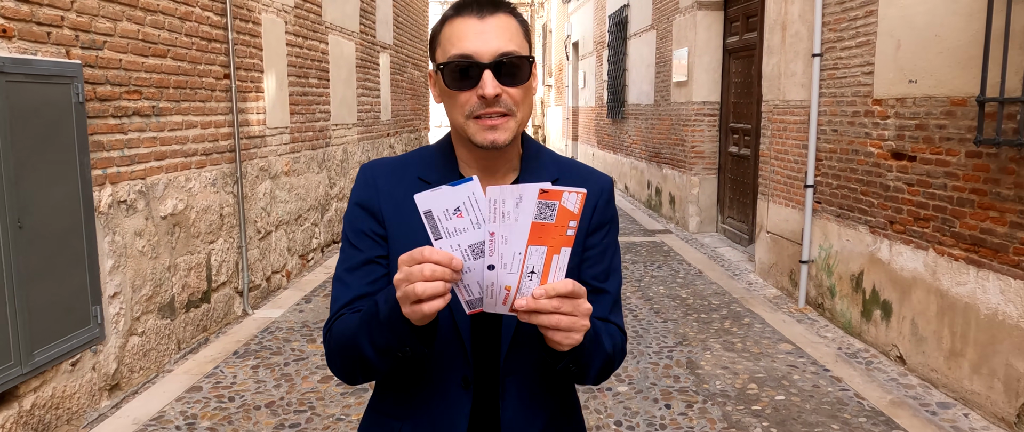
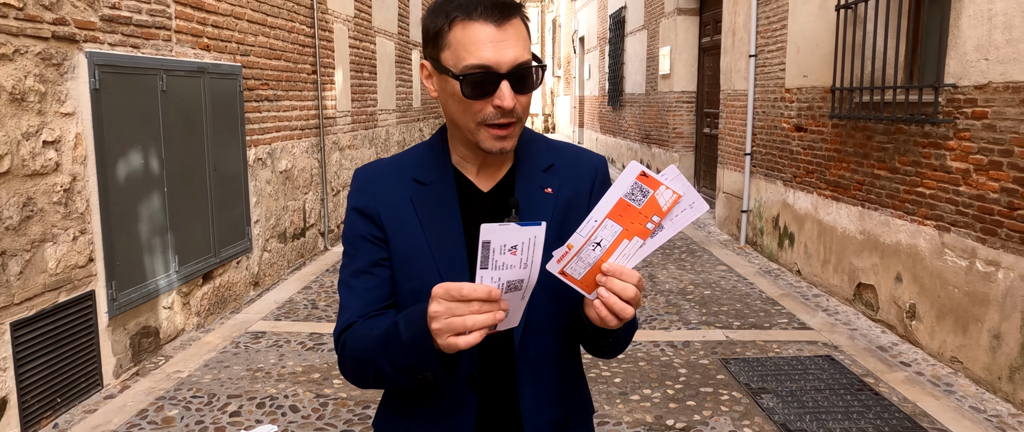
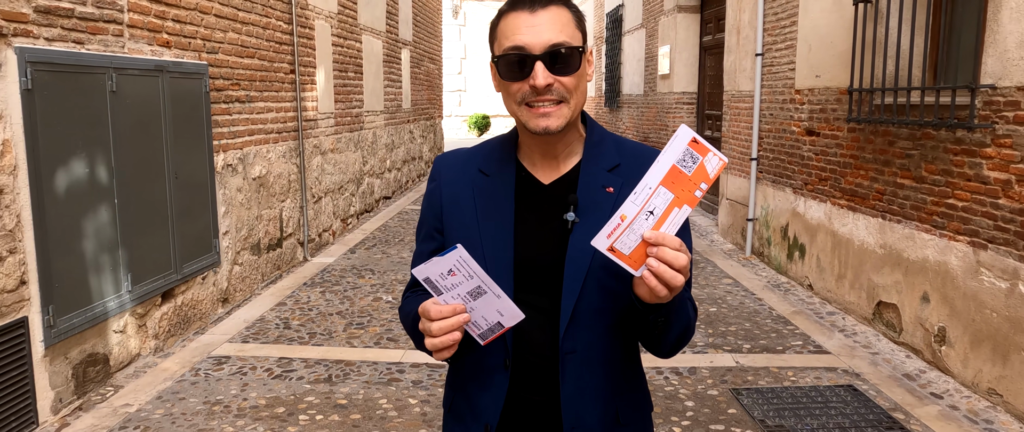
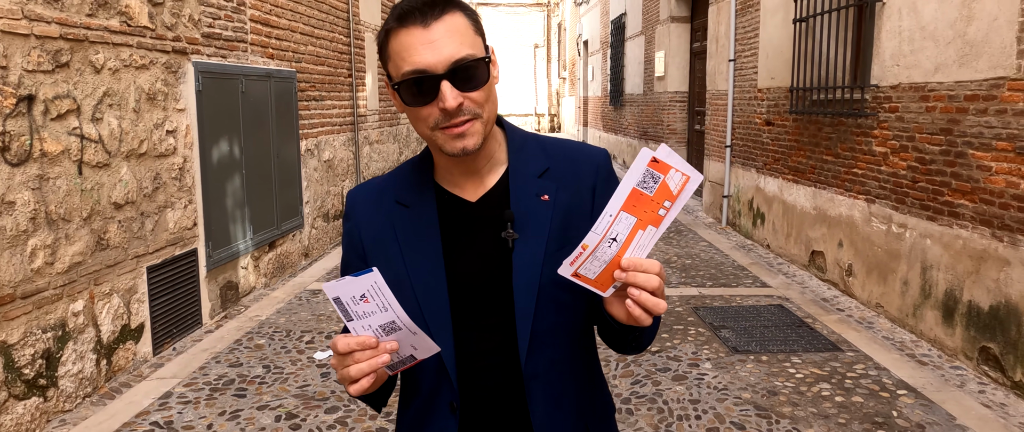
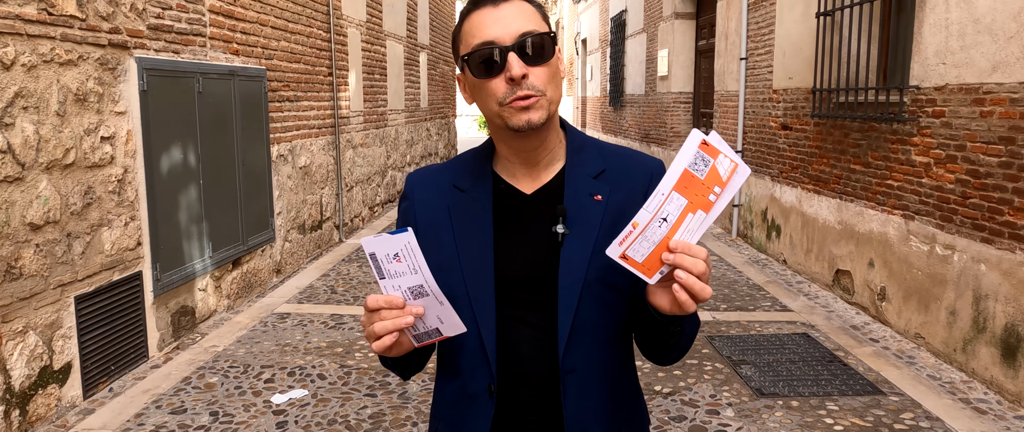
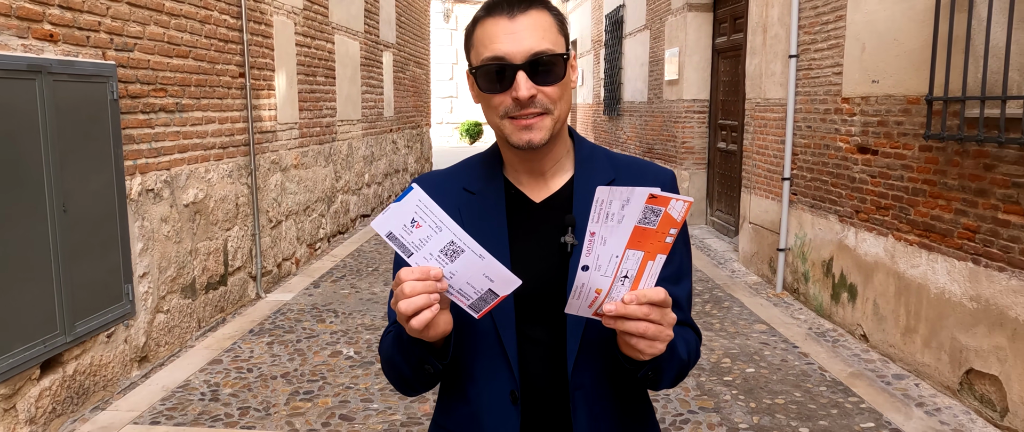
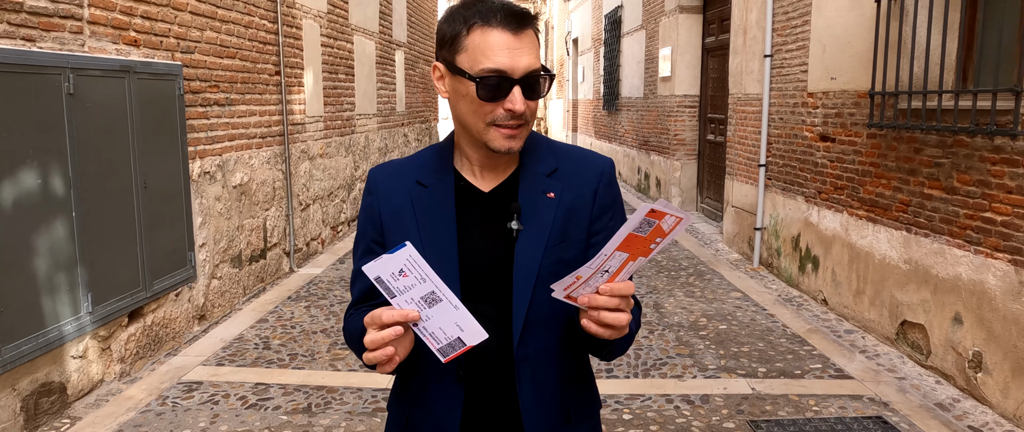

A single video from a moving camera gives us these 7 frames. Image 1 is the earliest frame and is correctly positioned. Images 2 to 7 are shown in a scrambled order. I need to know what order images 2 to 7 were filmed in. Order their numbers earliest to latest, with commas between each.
6, 7, 3, 2, 5, 4
